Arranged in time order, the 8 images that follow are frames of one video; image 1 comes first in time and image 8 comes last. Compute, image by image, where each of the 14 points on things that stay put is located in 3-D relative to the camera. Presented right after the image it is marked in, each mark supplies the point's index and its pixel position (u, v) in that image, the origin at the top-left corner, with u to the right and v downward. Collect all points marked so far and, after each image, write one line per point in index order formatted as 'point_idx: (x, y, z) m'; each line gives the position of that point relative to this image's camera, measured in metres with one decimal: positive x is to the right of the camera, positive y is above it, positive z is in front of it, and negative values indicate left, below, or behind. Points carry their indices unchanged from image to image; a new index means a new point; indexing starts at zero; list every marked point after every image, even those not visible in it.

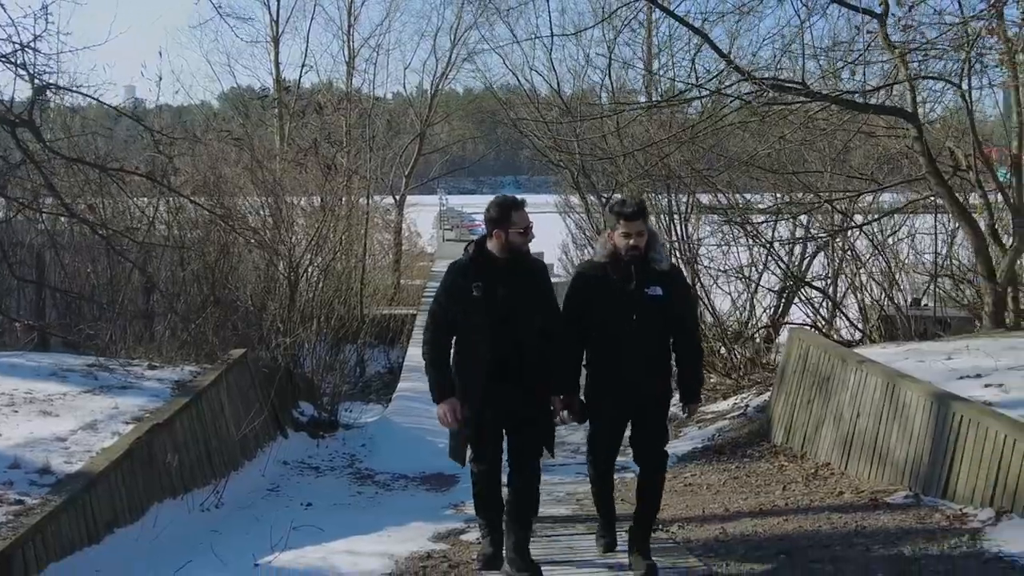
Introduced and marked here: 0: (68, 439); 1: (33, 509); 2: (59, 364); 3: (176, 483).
0: (-2.0, -0.7, +5.4) m
1: (-1.8, -0.8, +4.3) m
2: (-2.8, -0.5, +7.2) m
3: (-1.6, -0.9, +5.6) m
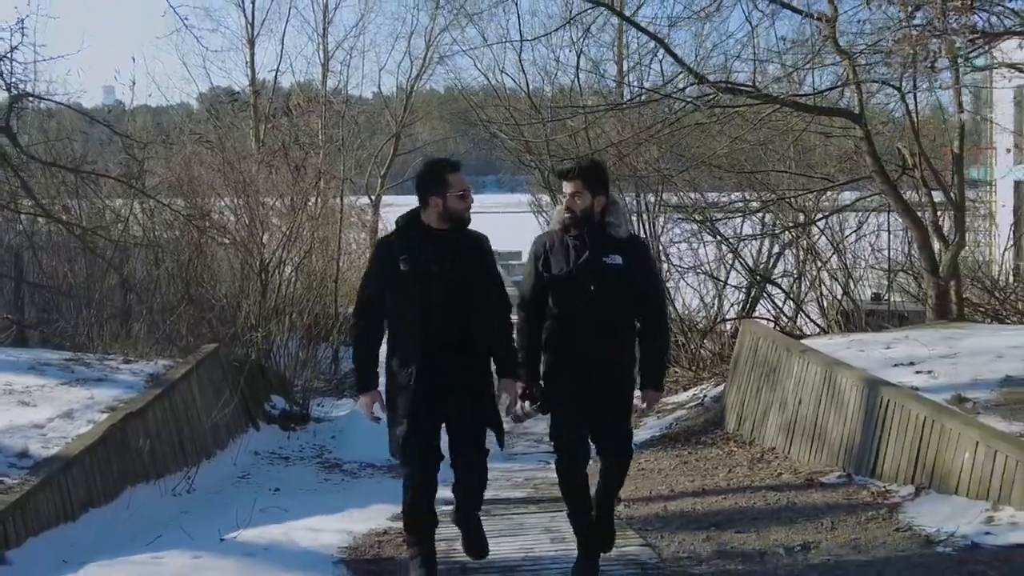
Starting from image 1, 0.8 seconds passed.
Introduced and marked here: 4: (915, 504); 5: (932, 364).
0: (-2.2, -0.7, +5.7) m
1: (-2.0, -0.8, +4.6) m
2: (-3.0, -0.5, +7.5) m
3: (-1.8, -0.9, +5.9) m
4: (+1.8, -1.0, +5.3) m
5: (+2.5, -0.5, +7.0) m
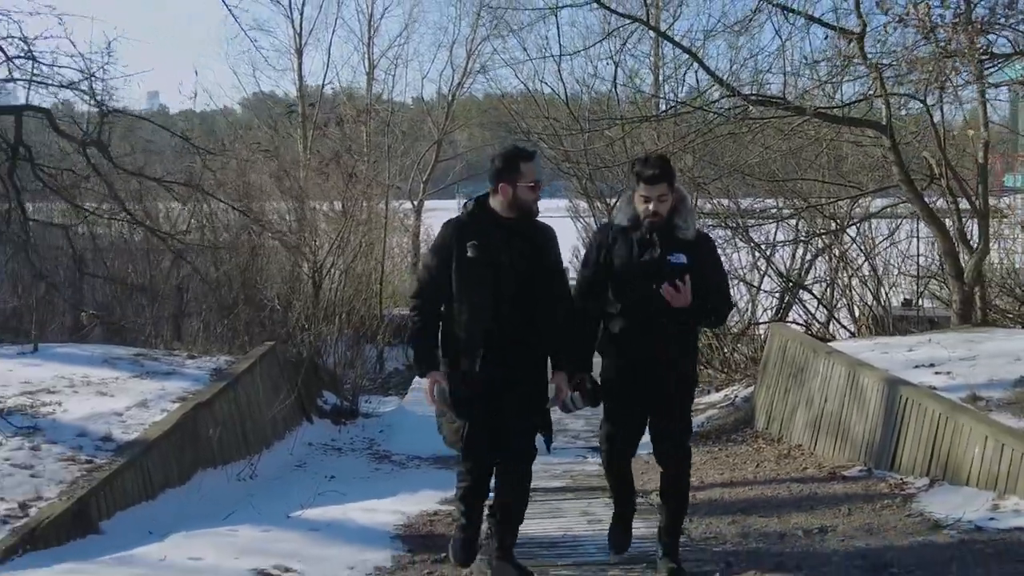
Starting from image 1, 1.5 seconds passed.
0: (-2.0, -0.7, +6.2) m
1: (-1.8, -0.8, +5.1) m
2: (-2.8, -0.4, +8.0) m
3: (-1.6, -0.9, +6.4) m
4: (+2.0, -1.0, +5.7) m
5: (+2.7, -0.5, +7.3) m
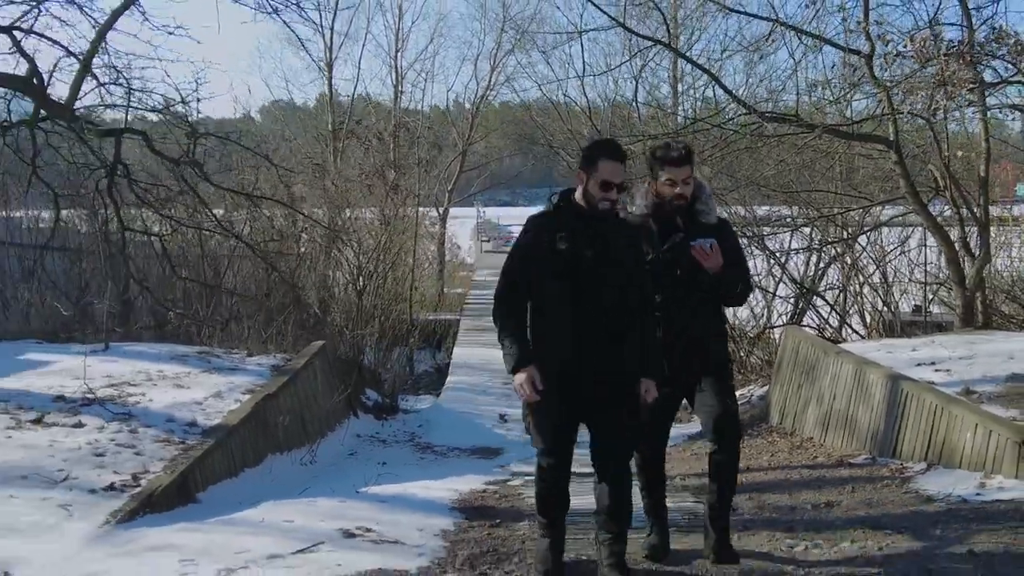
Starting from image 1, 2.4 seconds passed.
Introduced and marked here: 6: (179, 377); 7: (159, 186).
0: (-1.8, -0.7, +6.9) m
1: (-1.6, -0.8, +5.8) m
2: (-2.5, -0.5, +8.8) m
3: (-1.4, -0.9, +7.1) m
4: (+2.2, -1.0, +6.3) m
5: (+3.0, -0.5, +8.0) m
6: (-2.2, -0.6, +7.7) m
7: (-2.0, +0.6, +6.5) m
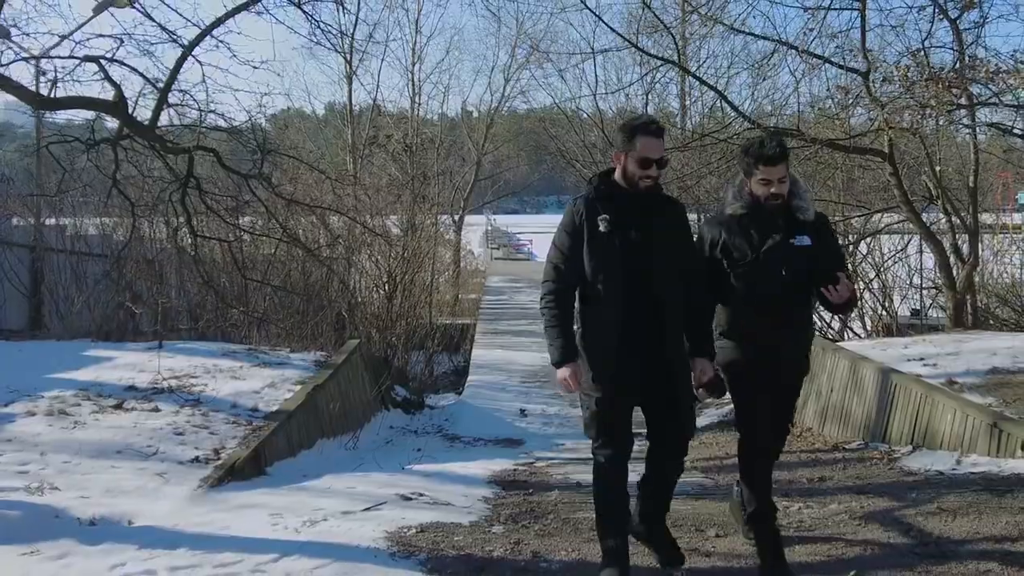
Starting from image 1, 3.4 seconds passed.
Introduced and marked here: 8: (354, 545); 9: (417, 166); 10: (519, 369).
0: (-1.6, -0.7, +7.6) m
1: (-1.4, -0.8, +6.6) m
2: (-2.3, -0.5, +9.5) m
3: (-1.2, -0.9, +7.9) m
4: (+2.4, -1.0, +7.1) m
5: (+3.2, -0.5, +8.7) m
6: (-2.0, -0.6, +8.4) m
7: (-1.8, +0.6, +7.3) m
8: (-0.6, -0.9, +4.2) m
9: (-1.5, +1.9, +18.1) m
10: (+0.1, -1.0, +14.7) m
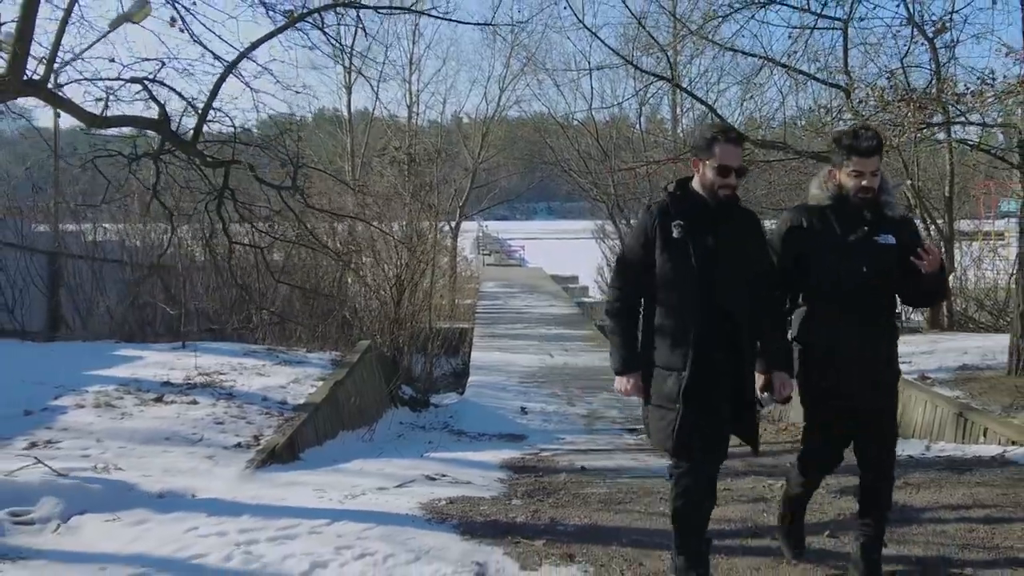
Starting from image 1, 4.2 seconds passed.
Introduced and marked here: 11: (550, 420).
0: (-1.6, -0.7, +8.3) m
1: (-1.4, -0.8, +7.2) m
2: (-2.3, -0.5, +10.1) m
3: (-1.2, -1.0, +8.5) m
4: (+2.5, -1.0, +7.7) m
5: (+3.2, -0.6, +9.4) m
6: (-2.0, -0.6, +9.0) m
7: (-1.7, +0.5, +7.9) m
8: (-0.5, -0.9, +4.9) m
9: (-1.5, +1.8, +18.7) m
10: (+0.1, -1.1, +15.3) m
11: (+0.4, -1.3, +11.7) m
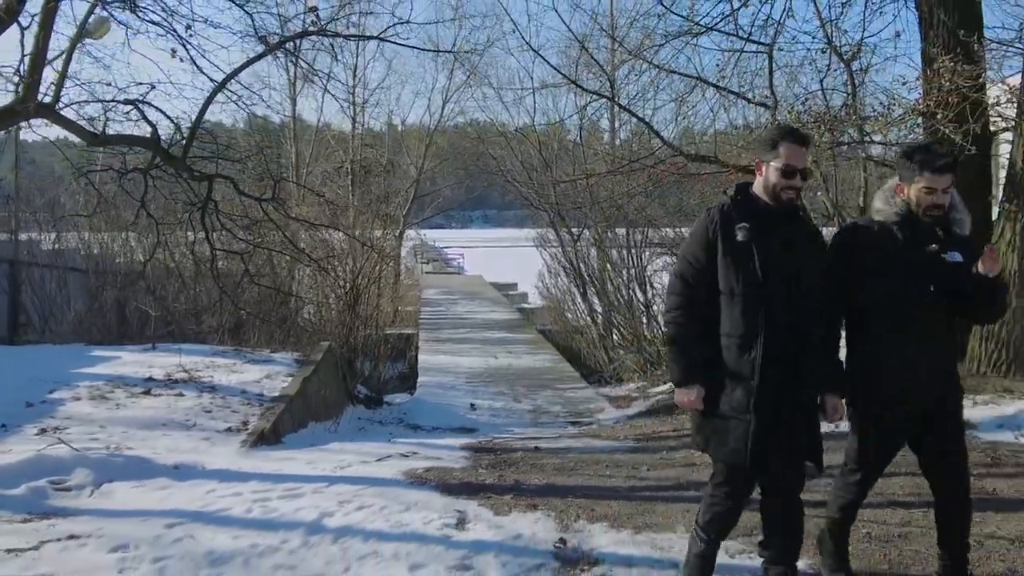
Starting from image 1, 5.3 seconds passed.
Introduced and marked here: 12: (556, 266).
0: (-1.9, -0.7, +9.0) m
1: (-1.6, -0.8, +8.0) m
2: (-2.7, -0.6, +10.8) m
3: (-1.5, -1.0, +9.3) m
4: (+2.2, -1.0, +8.7) m
5: (+2.8, -0.6, +10.4) m
6: (-2.3, -0.7, +9.8) m
7: (-2.1, +0.5, +8.7) m
8: (-0.6, -0.9, +5.7) m
9: (-2.4, +1.7, +19.4) m
10: (-0.7, -1.1, +16.2) m
11: (-0.1, -1.4, +12.5) m
12: (+0.7, +0.4, +19.1) m
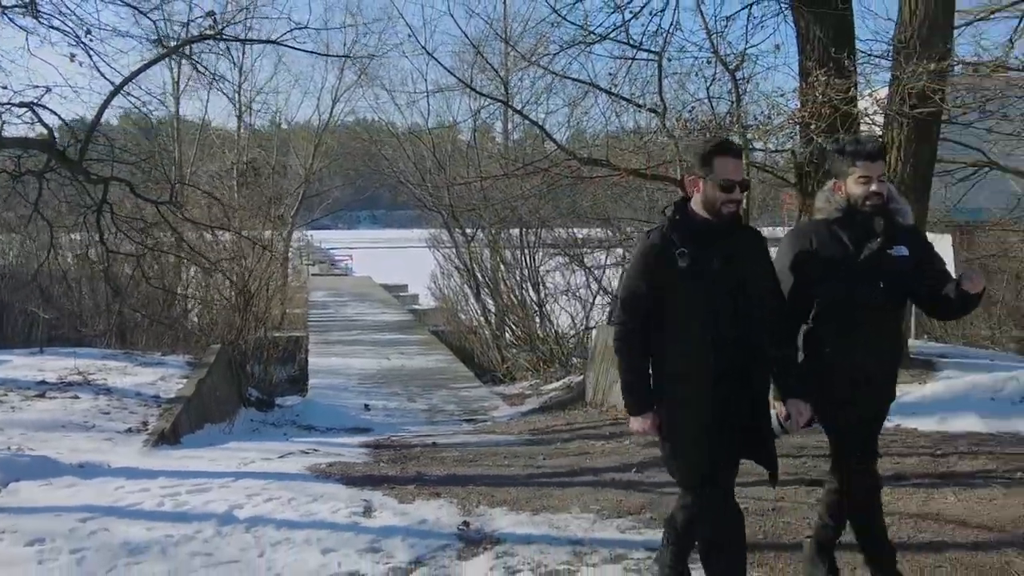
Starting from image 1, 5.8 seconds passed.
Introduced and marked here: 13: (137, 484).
0: (-2.7, -0.7, +9.0) m
1: (-2.3, -0.8, +8.0) m
2: (-3.7, -0.6, +10.8) m
3: (-2.4, -1.0, +9.4) m
4: (+1.4, -1.0, +9.1) m
5: (+1.8, -0.6, +10.9) m
6: (-3.2, -0.7, +9.8) m
7: (-2.9, +0.5, +8.7) m
8: (-1.1, -0.9, +5.9) m
9: (-4.3, +1.7, +19.4) m
10: (-2.2, -1.2, +16.3) m
11: (-1.3, -1.4, +12.7) m
12: (-1.1, +0.3, +19.3) m
13: (-1.8, -0.9, +5.5) m
